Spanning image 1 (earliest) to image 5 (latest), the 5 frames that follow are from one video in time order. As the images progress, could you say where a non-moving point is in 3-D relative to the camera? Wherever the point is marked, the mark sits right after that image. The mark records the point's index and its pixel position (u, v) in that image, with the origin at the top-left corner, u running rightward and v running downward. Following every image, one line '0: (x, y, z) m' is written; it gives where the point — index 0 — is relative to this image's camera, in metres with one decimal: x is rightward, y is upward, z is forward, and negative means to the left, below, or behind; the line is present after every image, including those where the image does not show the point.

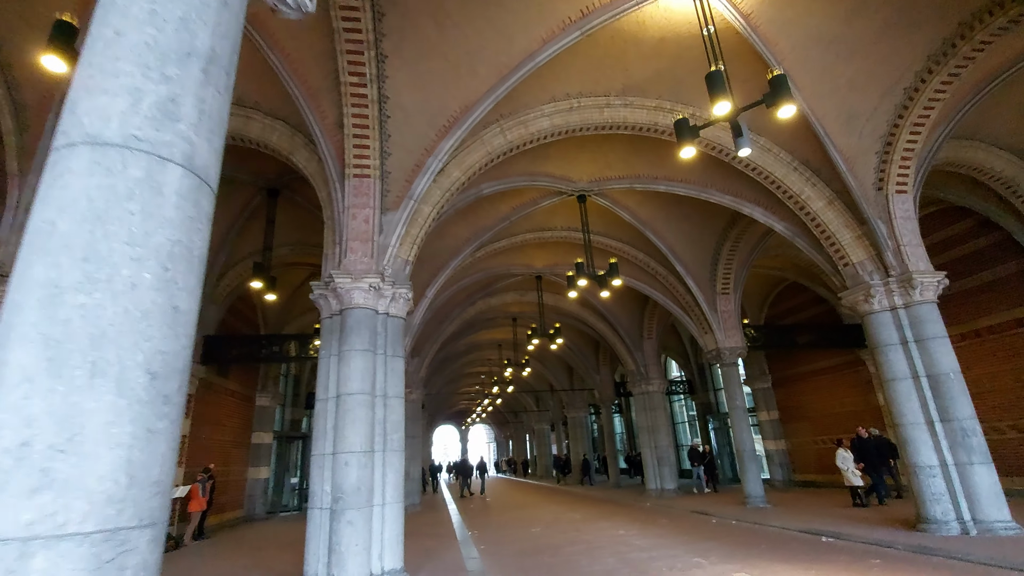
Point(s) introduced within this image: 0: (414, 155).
0: (-1.4, +1.9, +7.0) m
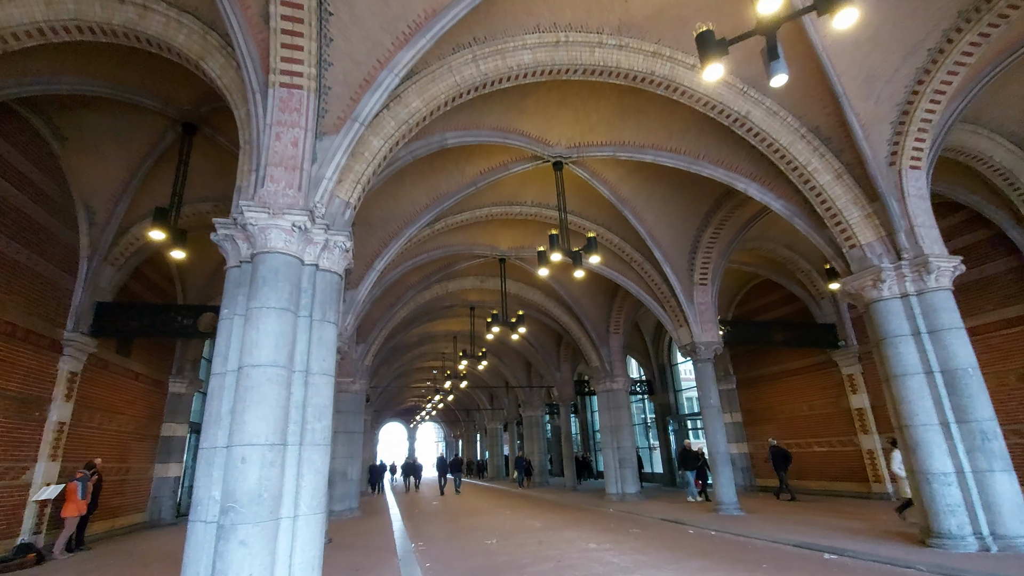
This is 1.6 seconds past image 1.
0: (-1.6, +2.4, +5.6) m
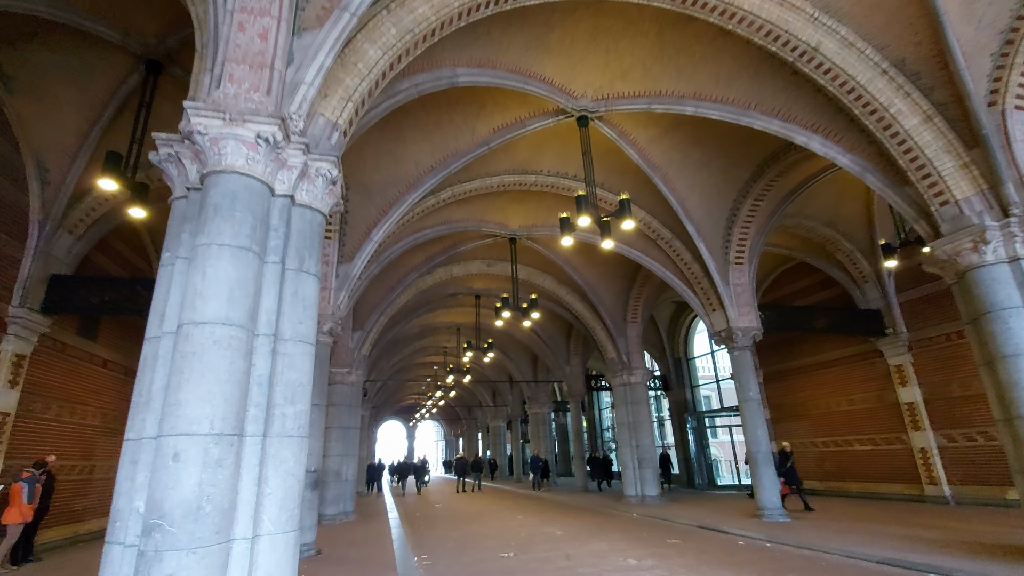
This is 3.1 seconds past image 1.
0: (-1.3, +2.9, +4.3) m
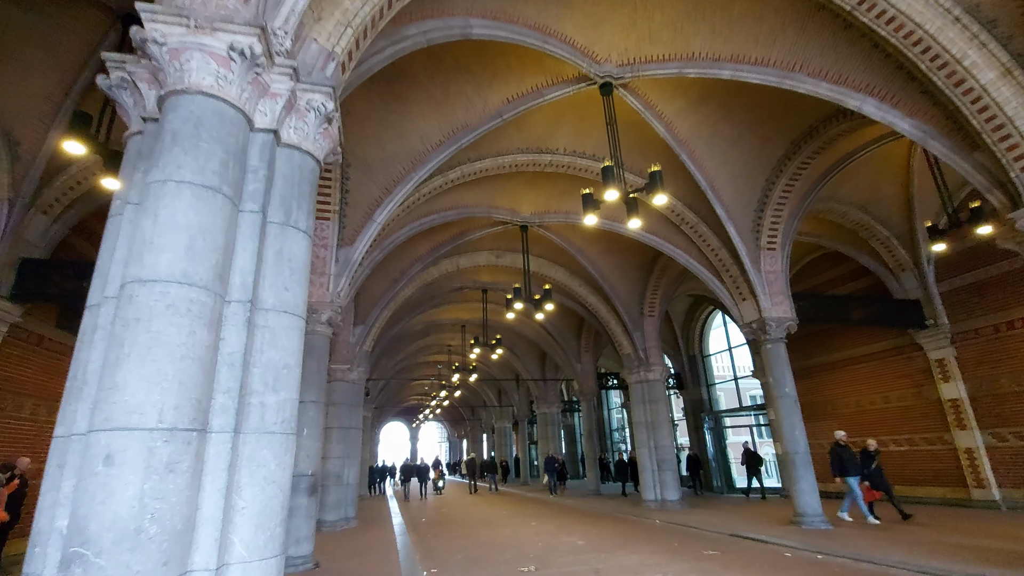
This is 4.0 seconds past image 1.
0: (-1.1, +3.1, +3.6) m
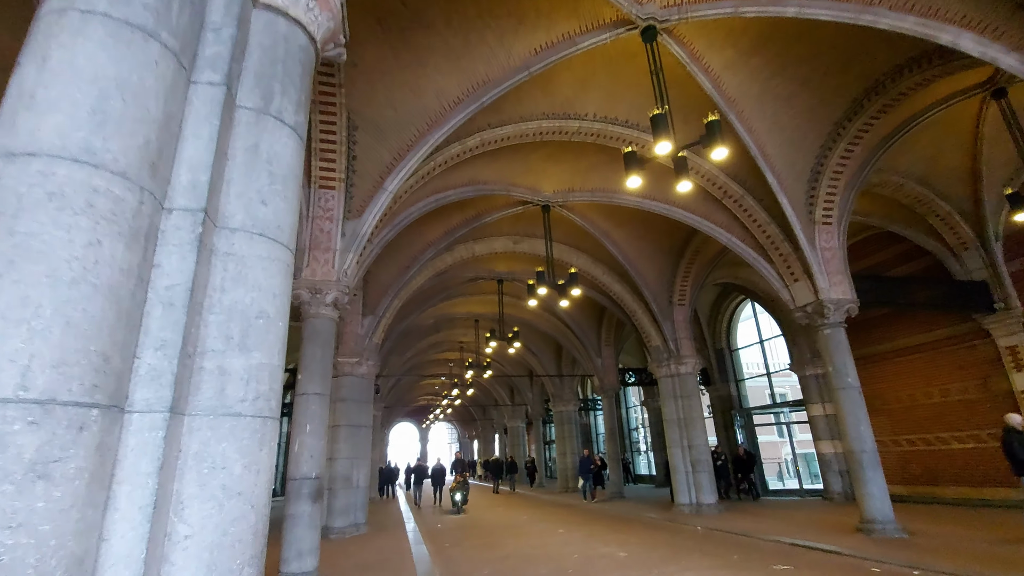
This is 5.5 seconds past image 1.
0: (-0.8, +3.4, +2.7) m
